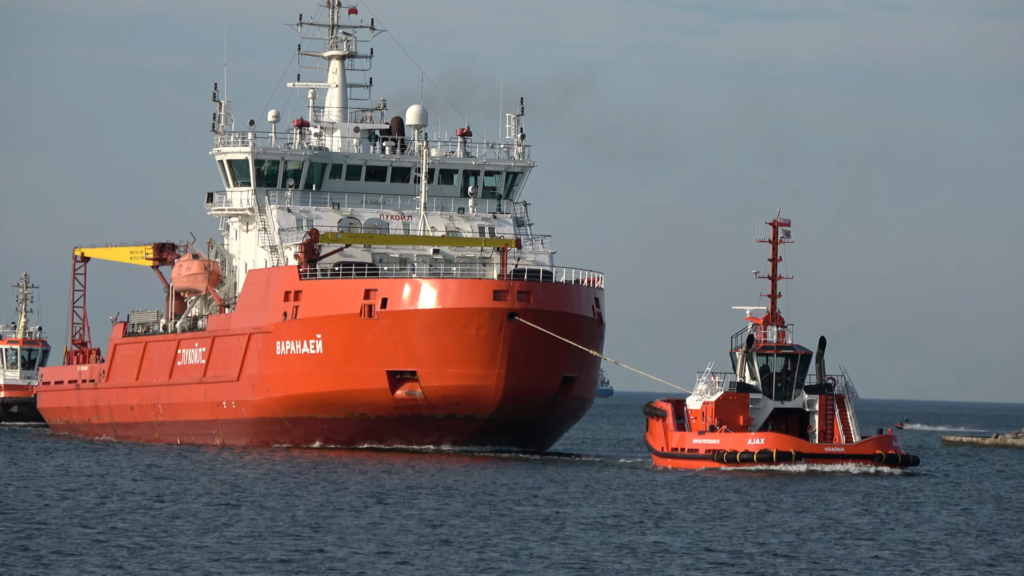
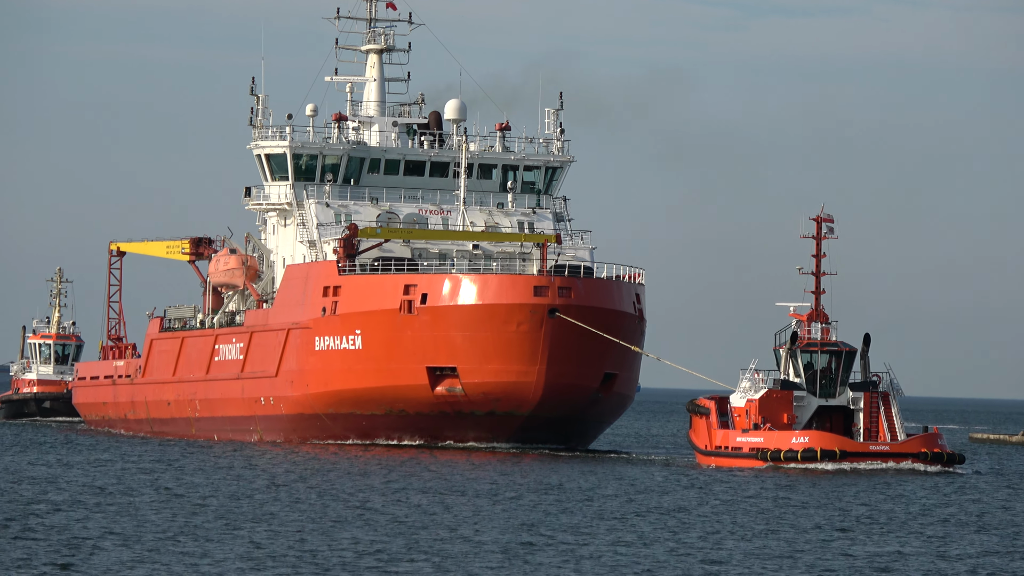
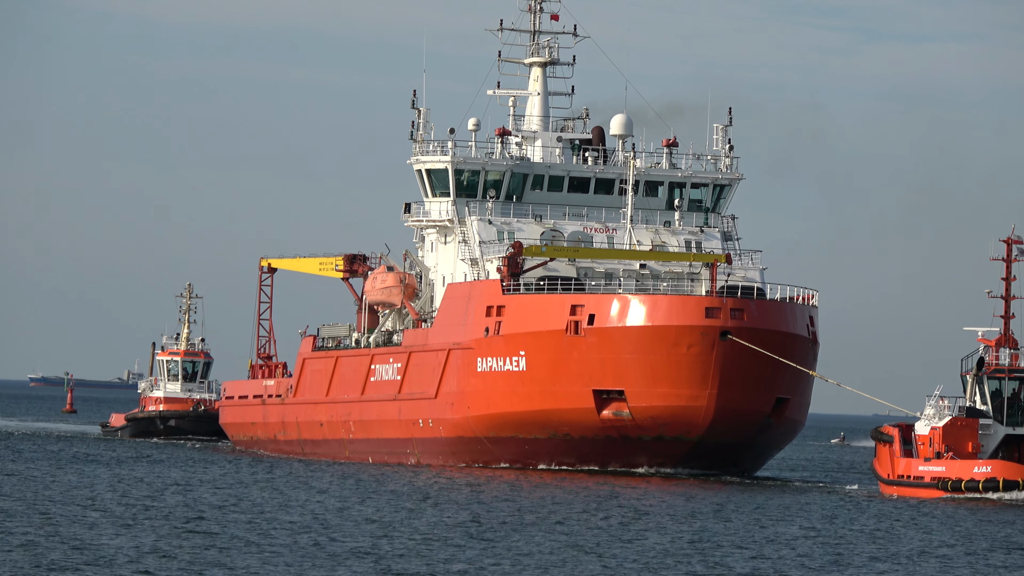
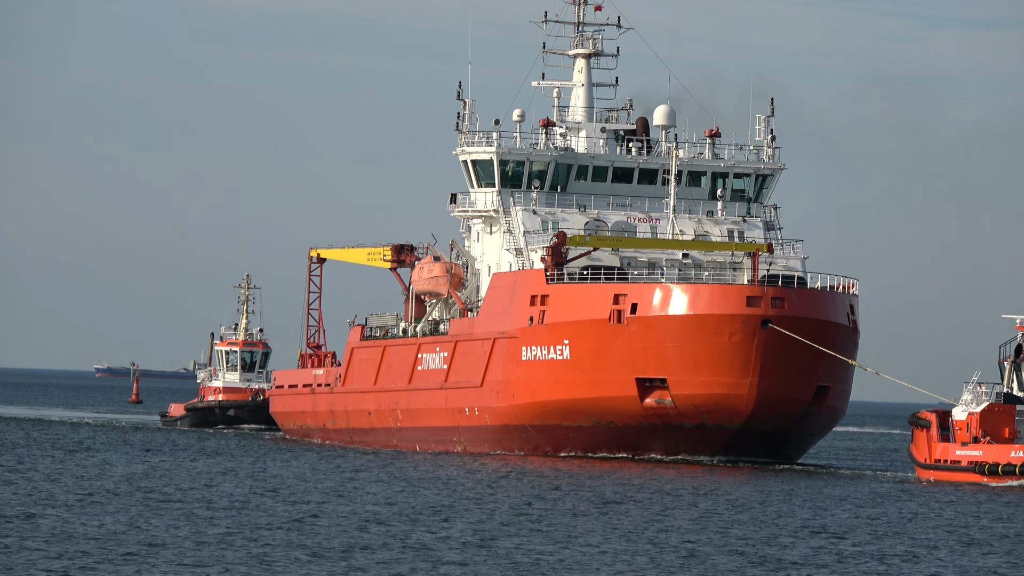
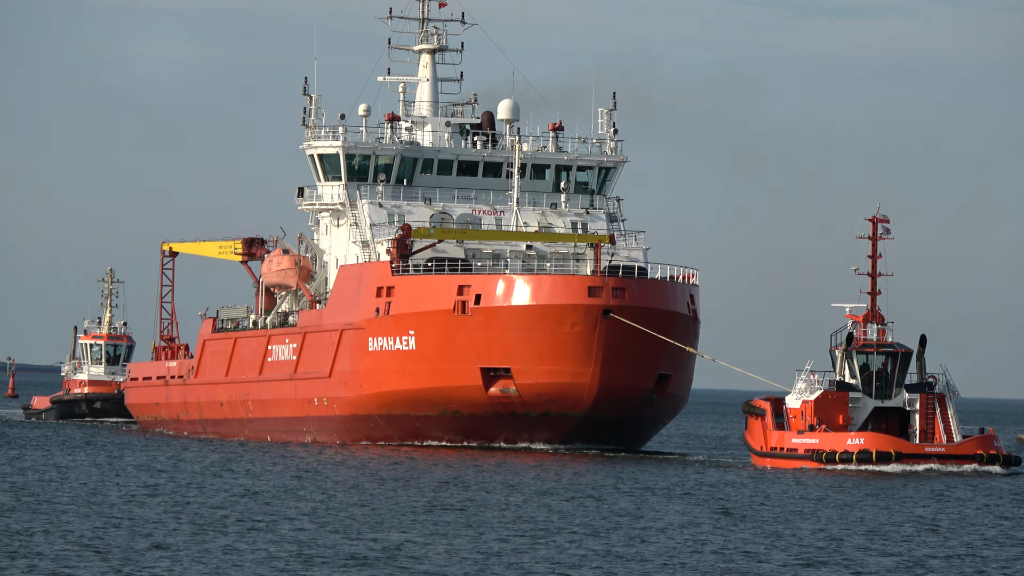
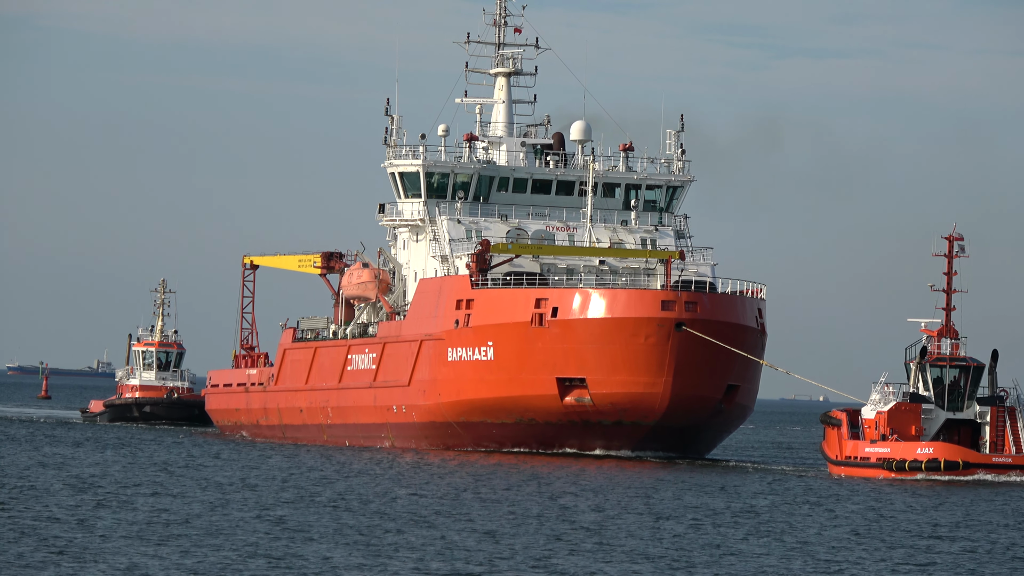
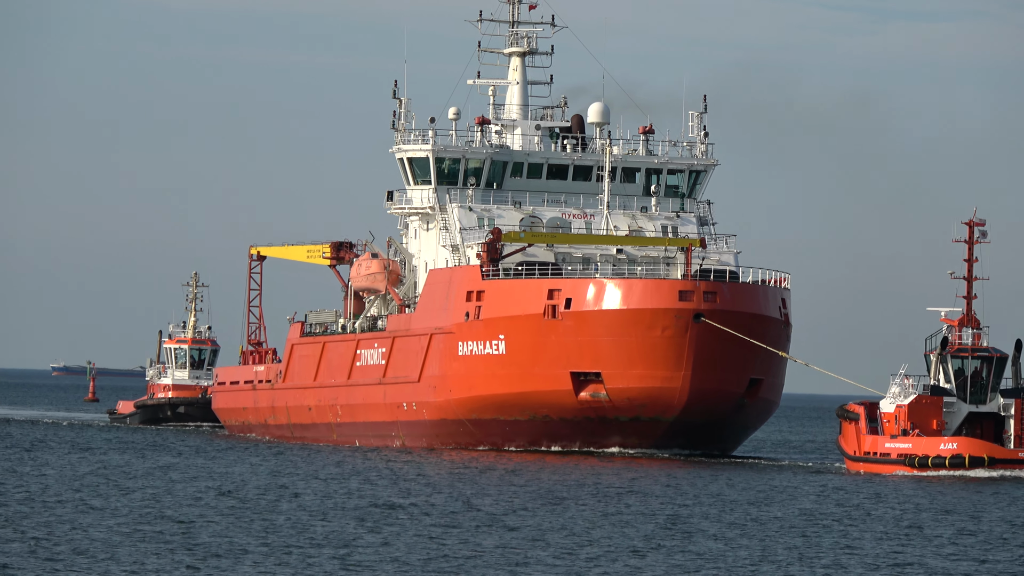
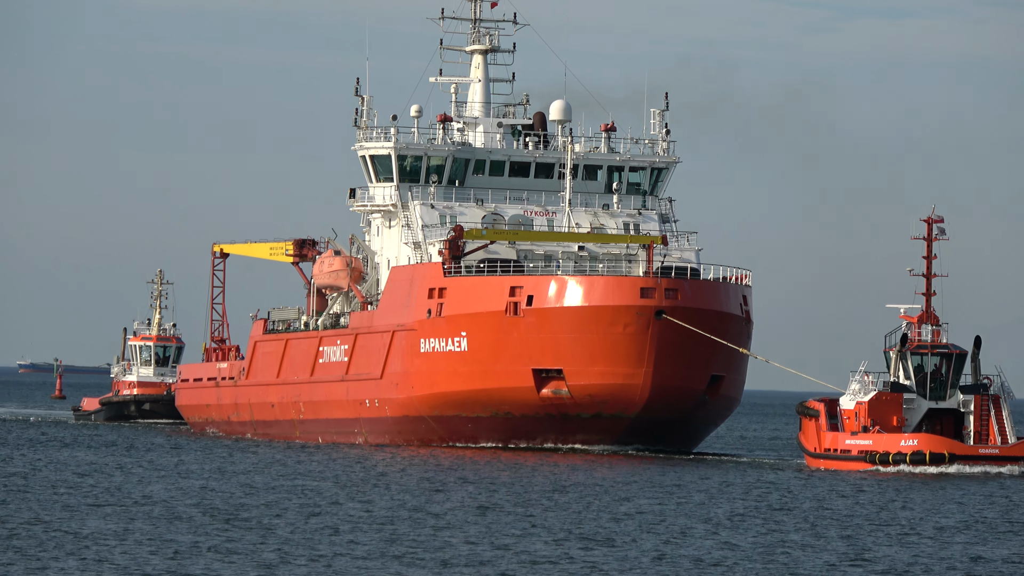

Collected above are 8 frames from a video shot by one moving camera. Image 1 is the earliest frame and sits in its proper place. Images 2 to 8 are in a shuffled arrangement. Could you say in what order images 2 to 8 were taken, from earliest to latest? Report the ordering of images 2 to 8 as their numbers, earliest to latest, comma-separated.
2, 5, 8, 7, 4, 3, 6
